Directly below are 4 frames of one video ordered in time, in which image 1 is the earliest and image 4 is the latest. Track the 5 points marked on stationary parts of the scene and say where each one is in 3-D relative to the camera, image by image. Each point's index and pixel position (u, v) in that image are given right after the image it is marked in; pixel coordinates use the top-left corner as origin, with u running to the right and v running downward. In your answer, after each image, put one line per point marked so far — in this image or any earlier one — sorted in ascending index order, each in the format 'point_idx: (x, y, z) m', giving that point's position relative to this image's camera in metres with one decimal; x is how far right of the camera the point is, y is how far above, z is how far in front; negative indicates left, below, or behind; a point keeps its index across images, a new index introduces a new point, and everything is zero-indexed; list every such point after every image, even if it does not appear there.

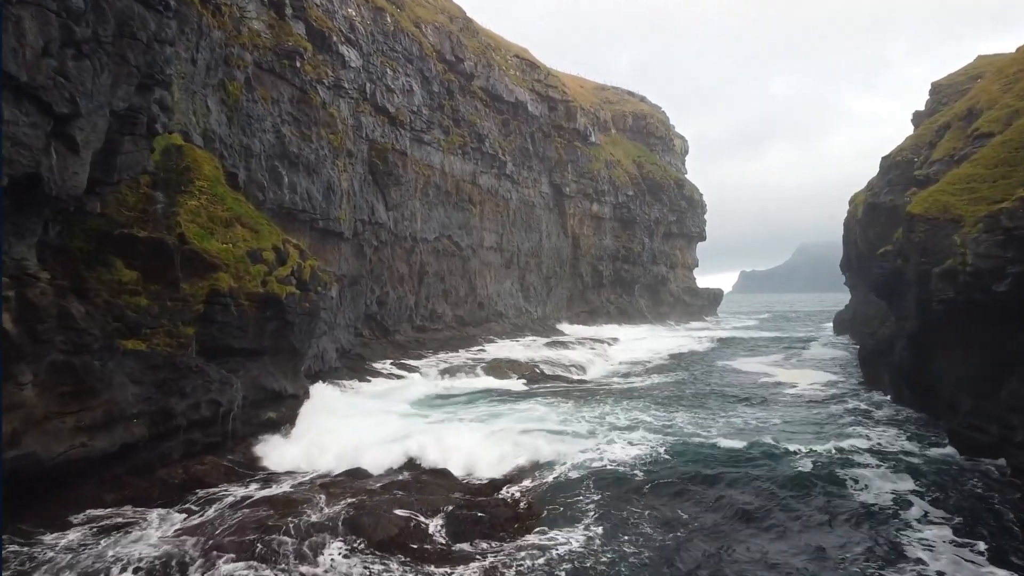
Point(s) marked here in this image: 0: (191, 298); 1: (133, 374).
0: (-9.0, -0.3, +17.3) m
1: (-9.3, -2.1, +15.1) m
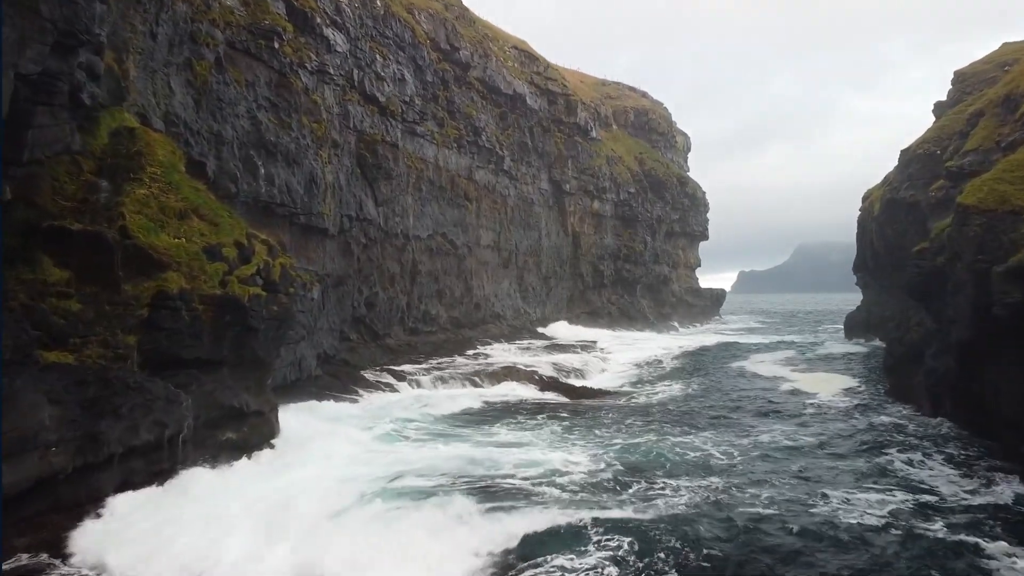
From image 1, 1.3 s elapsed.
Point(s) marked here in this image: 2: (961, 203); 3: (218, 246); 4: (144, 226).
0: (-9.1, -0.3, +14.8) m
1: (-9.4, -2.1, +12.6) m
2: (+13.2, +2.5, +18.1) m
3: (-8.4, +1.2, +17.7) m
4: (-9.6, +1.6, +16.1) m
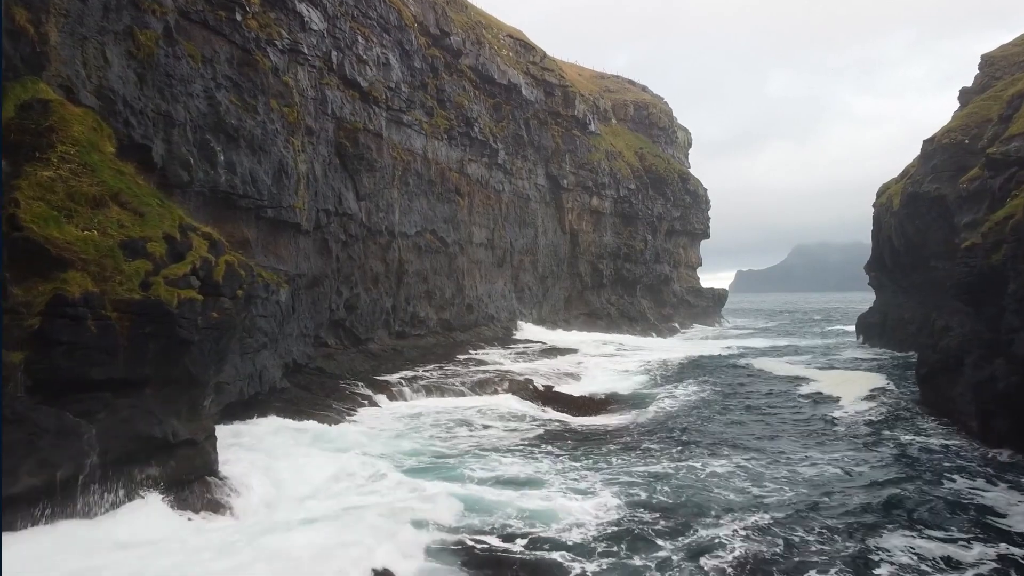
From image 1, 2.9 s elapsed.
0: (-9.4, -0.4, +11.7) m
1: (-9.7, -2.2, +9.6) m
2: (+12.9, +2.4, +15.1) m
3: (-8.7, +1.1, +14.6) m
4: (-9.9, +1.5, +13.1) m
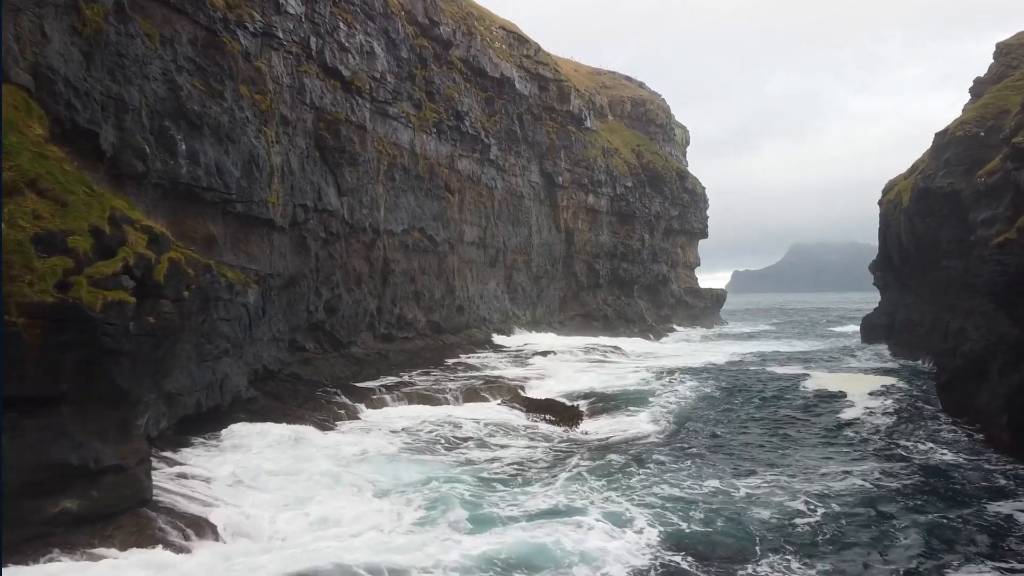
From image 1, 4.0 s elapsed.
0: (-9.8, -0.4, +9.7) m
1: (-10.1, -2.2, +7.6) m
2: (+12.5, +2.4, +13.2) m
3: (-9.1, +1.1, +12.6) m
4: (-10.3, +1.5, +11.1) m
